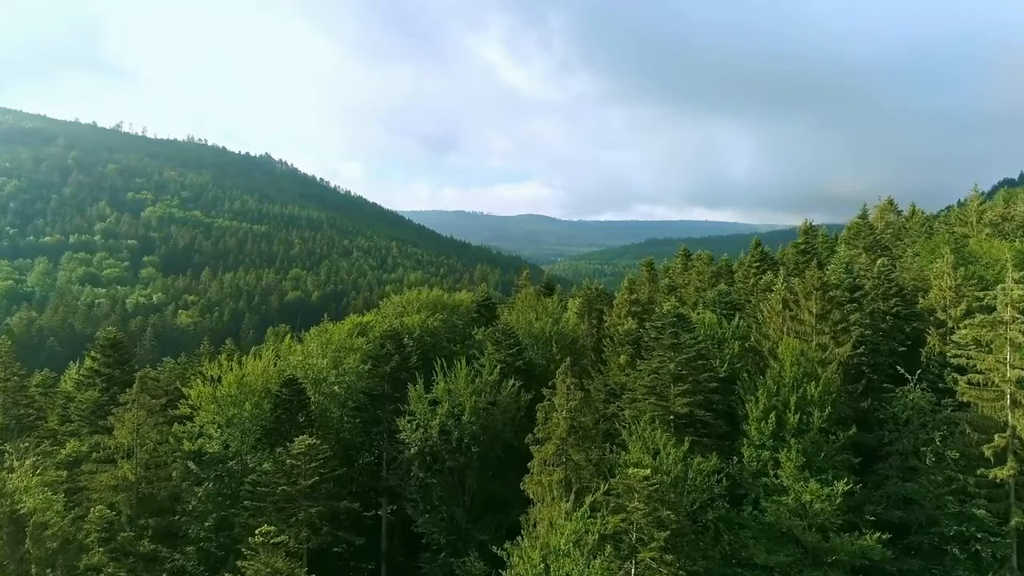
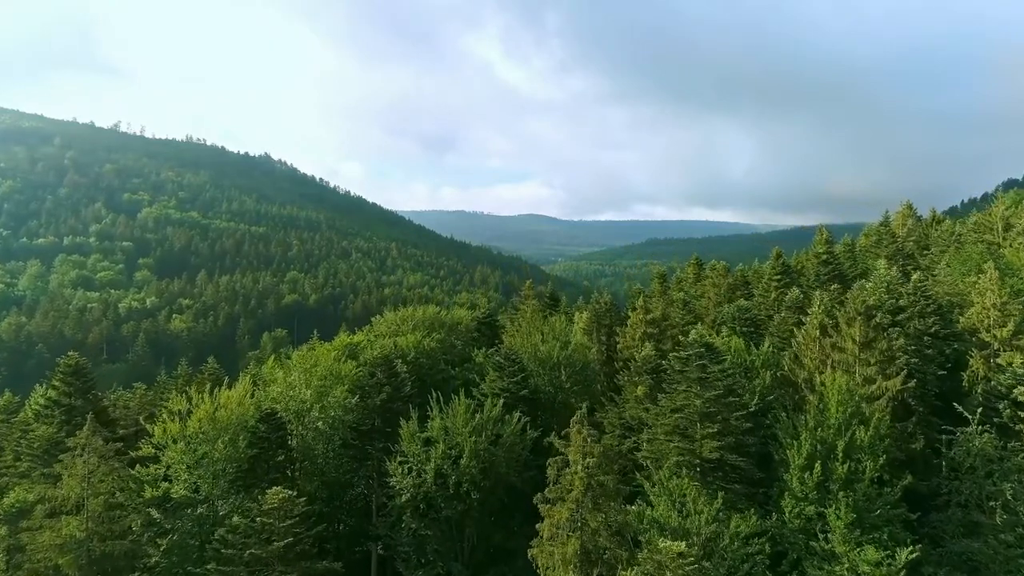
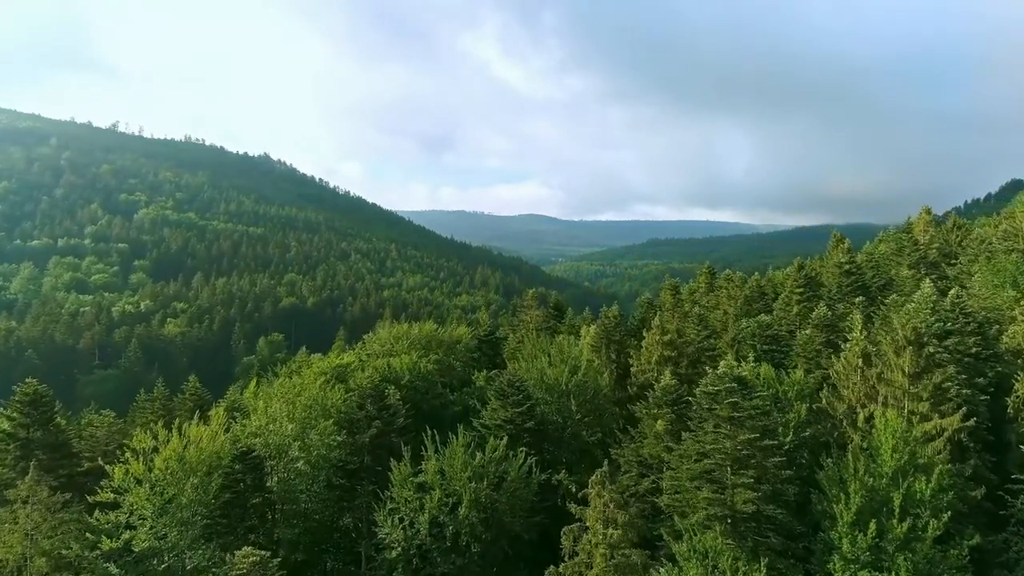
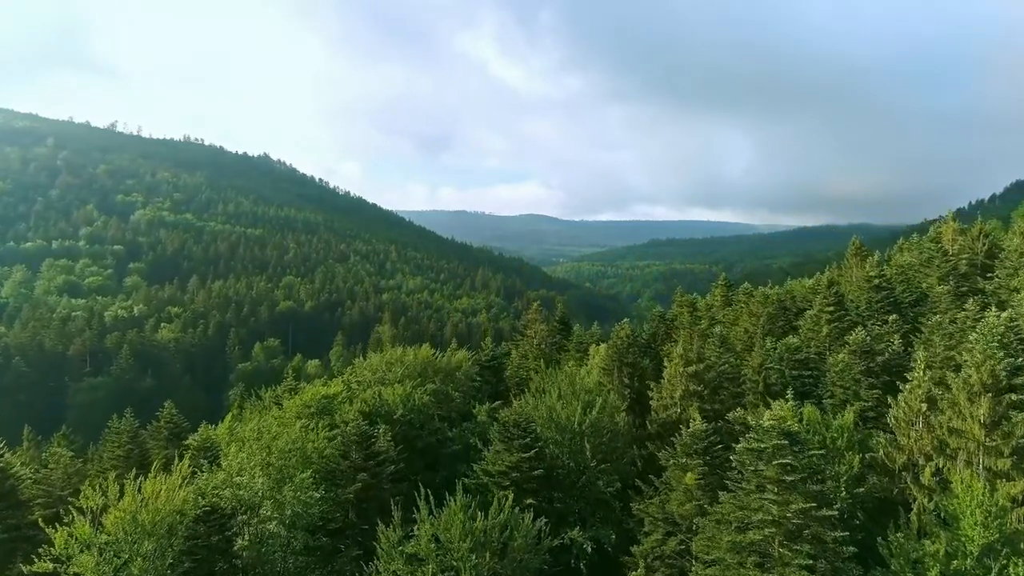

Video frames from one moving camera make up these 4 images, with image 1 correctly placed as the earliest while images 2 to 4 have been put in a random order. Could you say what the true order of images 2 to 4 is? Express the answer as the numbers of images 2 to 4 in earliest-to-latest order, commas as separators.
2, 3, 4
